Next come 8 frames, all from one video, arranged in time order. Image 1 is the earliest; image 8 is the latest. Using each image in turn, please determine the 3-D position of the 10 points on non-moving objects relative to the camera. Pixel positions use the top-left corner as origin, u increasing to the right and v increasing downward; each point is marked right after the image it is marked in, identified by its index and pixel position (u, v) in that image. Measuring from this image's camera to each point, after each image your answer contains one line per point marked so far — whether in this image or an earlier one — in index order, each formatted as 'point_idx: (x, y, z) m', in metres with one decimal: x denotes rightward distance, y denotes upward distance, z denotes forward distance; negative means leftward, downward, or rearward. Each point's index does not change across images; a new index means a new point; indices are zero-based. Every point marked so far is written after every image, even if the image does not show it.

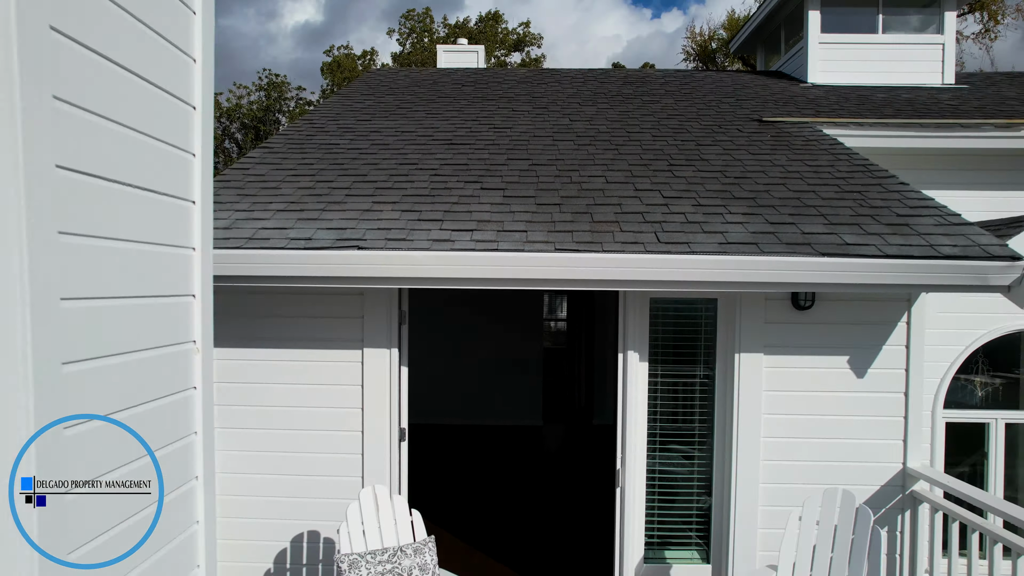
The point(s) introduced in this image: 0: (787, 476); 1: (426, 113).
0: (+1.3, -0.9, +3.1) m
1: (-0.7, +1.3, +5.0) m
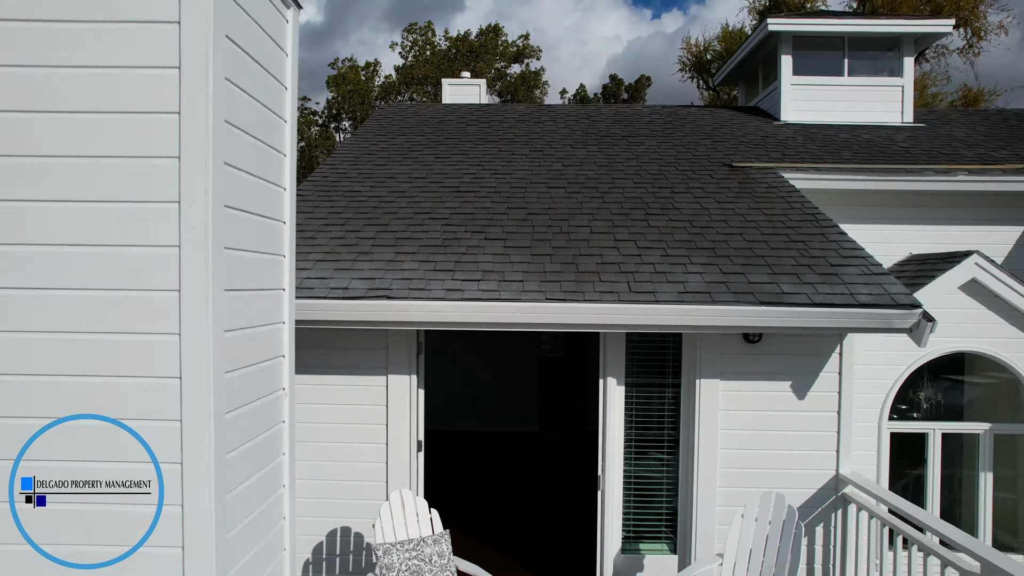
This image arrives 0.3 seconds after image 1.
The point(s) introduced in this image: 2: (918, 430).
0: (+1.3, -1.1, +3.7) m
1: (-0.7, +1.1, +5.7) m
2: (+3.1, -1.1, +5.0) m
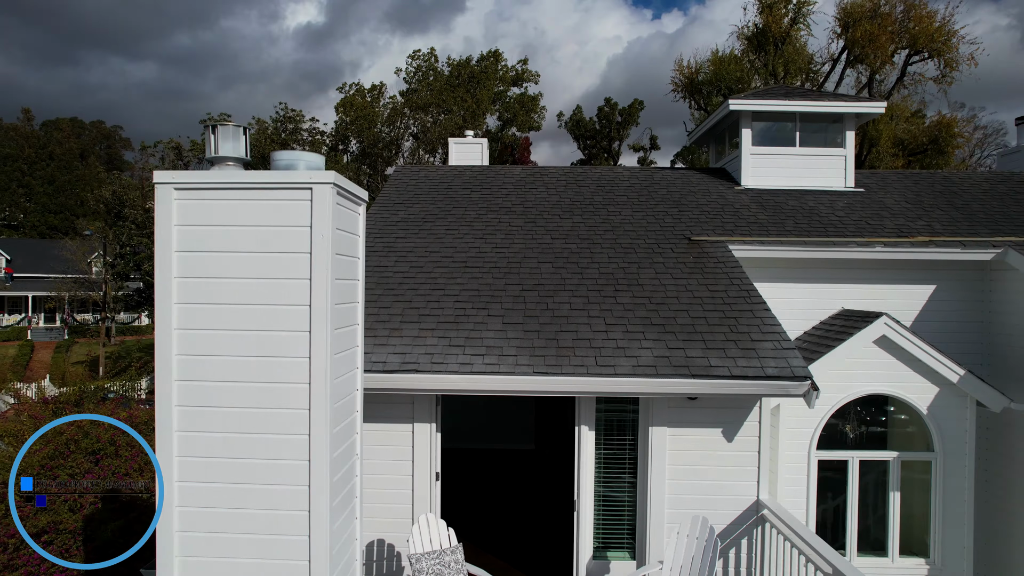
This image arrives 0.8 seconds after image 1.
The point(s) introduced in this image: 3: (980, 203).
0: (+1.3, -1.6, +4.8) m
1: (-0.7, +0.6, +6.8) m
2: (+3.1, -1.6, +6.1) m
3: (+5.3, +1.0, +7.5) m
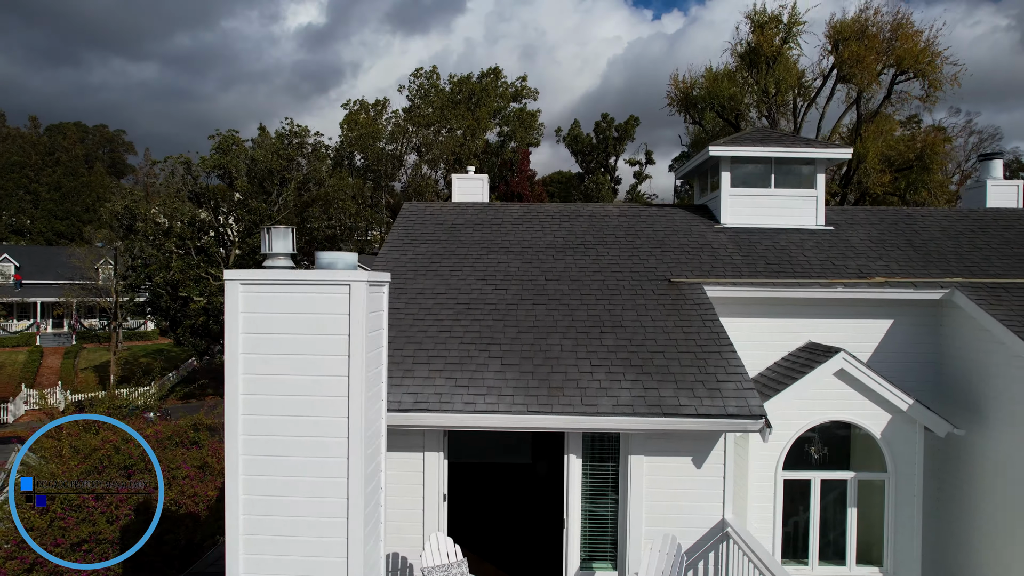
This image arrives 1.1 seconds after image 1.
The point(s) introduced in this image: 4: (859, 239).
0: (+1.2, -2.0, +5.5) m
1: (-0.7, +0.2, +7.5) m
2: (+3.1, -2.0, +6.9) m
3: (+5.3, +0.6, +8.2) m
4: (+4.4, +0.6, +8.3) m
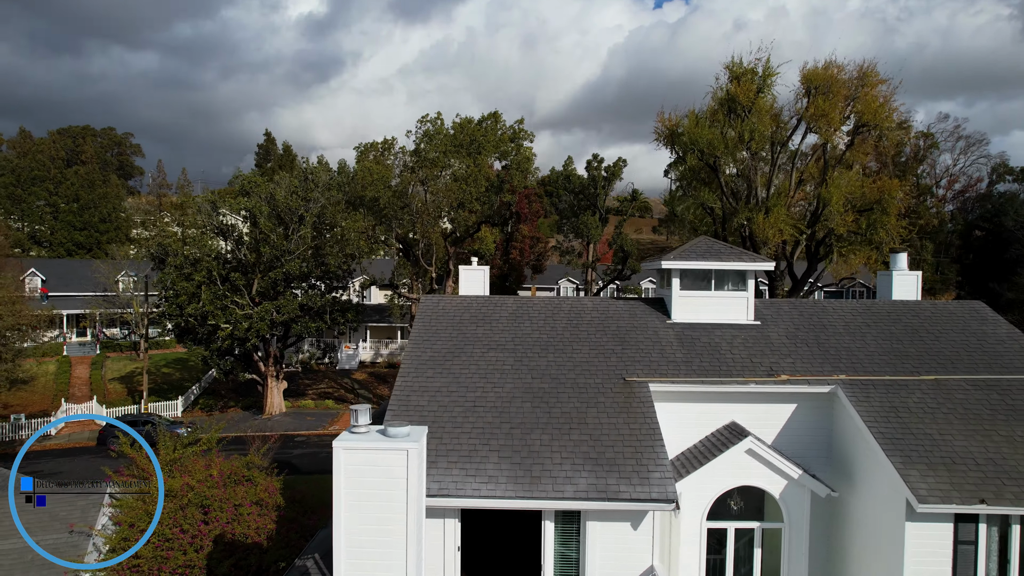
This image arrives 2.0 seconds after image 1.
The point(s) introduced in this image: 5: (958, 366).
0: (+1.2, -3.4, +8.0) m
1: (-0.8, -1.2, +9.9) m
2: (+3.0, -3.4, +9.3) m
3: (+5.2, -0.8, +10.6) m
4: (+4.3, -0.8, +10.7) m
5: (+6.7, -1.2, +9.9) m
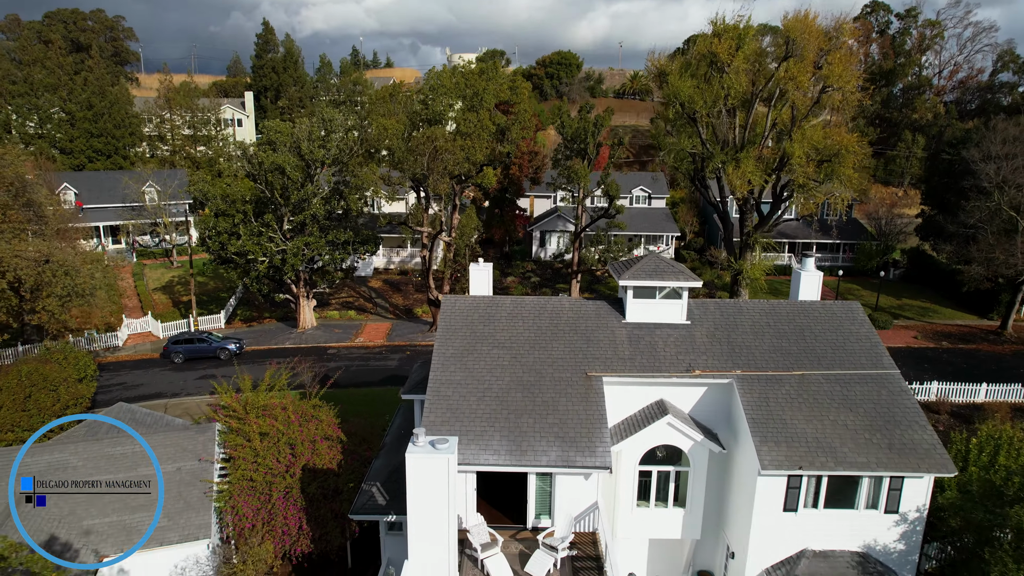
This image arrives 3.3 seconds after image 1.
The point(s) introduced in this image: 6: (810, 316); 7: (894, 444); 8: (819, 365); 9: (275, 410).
0: (+1.1, -4.1, +12.7) m
1: (-0.8, -1.6, +14.2) m
2: (+2.9, -3.9, +14.0) m
3: (+5.2, -1.1, +14.8) m
4: (+4.2, -1.0, +14.9) m
5: (+6.6, -1.6, +14.1) m
6: (+6.9, -0.7, +15.3) m
7: (+7.2, -2.9, +12.5) m
8: (+6.6, -1.7, +14.1) m
9: (-6.1, -3.1, +17.0) m
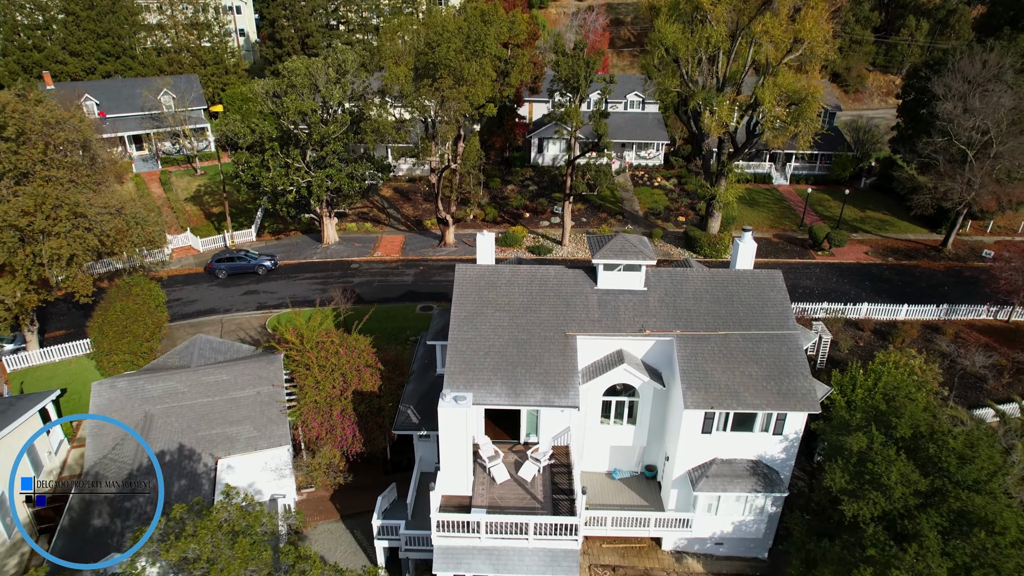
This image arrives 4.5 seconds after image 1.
0: (+1.0, -3.8, +18.0) m
1: (-0.9, -1.0, +18.9) m
2: (+2.9, -3.3, +19.2) m
3: (+5.1, -0.4, +19.3) m
4: (+4.2, -0.3, +19.4) m
5: (+6.6, -1.0, +18.8) m
6: (+6.9, +0.1, +19.8) m
7: (+7.2, -2.7, +17.5) m
8: (+6.5, -1.1, +18.8) m
9: (-6.1, -2.0, +21.9) m
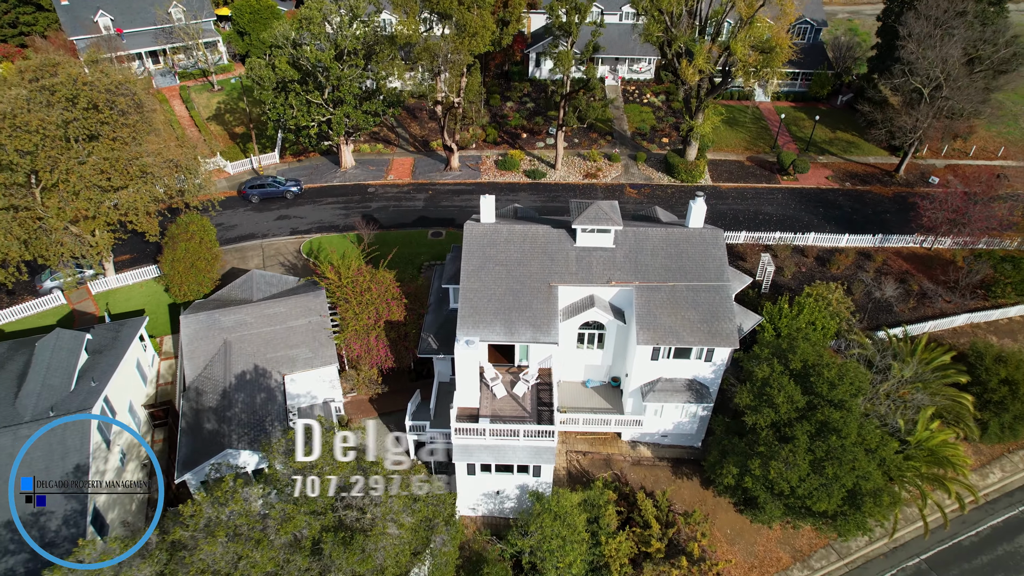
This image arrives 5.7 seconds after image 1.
0: (+0.9, -2.5, +23.9) m
1: (-1.0, +0.4, +24.3) m
2: (+2.7, -1.7, +25.0) m
3: (+5.0, +1.1, +24.6) m
4: (+4.1, +1.2, +24.6) m
5: (+6.4, +0.4, +24.2) m
6: (+6.7, +1.7, +24.9) m
7: (+7.0, -1.5, +23.2) m
8: (+6.4, +0.4, +24.2) m
9: (-6.3, +0.1, +27.4) m
